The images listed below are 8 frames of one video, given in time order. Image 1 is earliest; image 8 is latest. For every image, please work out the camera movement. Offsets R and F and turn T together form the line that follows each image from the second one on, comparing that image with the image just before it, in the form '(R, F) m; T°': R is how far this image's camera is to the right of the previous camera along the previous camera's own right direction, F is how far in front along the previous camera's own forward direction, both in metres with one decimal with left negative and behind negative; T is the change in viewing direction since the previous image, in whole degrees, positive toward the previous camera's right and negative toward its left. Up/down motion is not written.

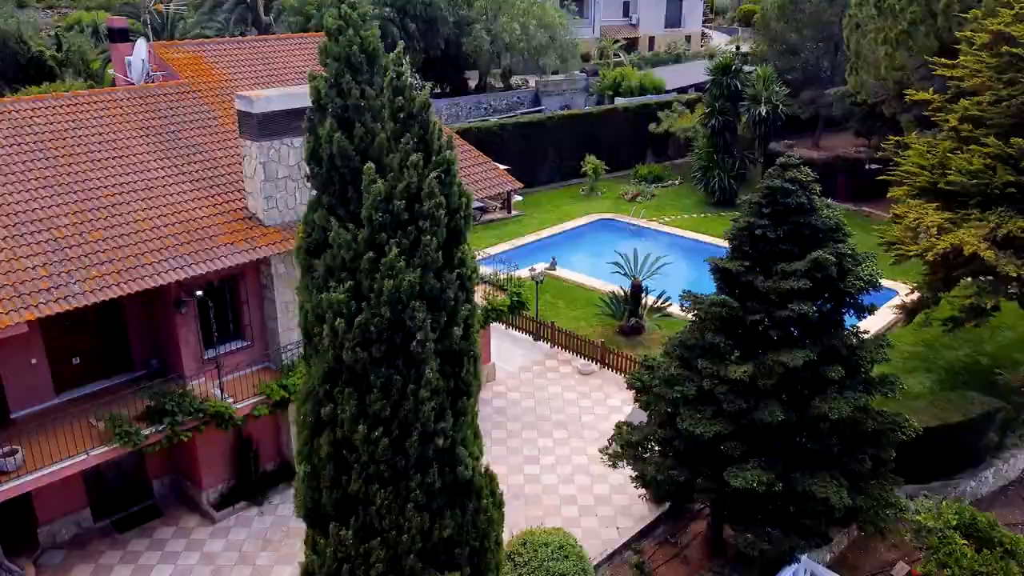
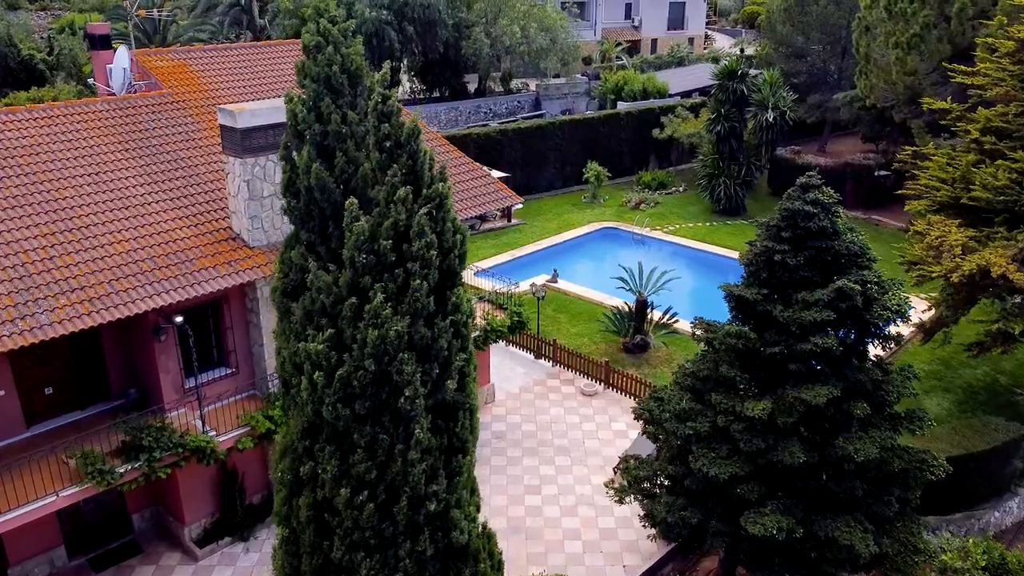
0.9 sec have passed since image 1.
(0.0, +0.8) m; 0°
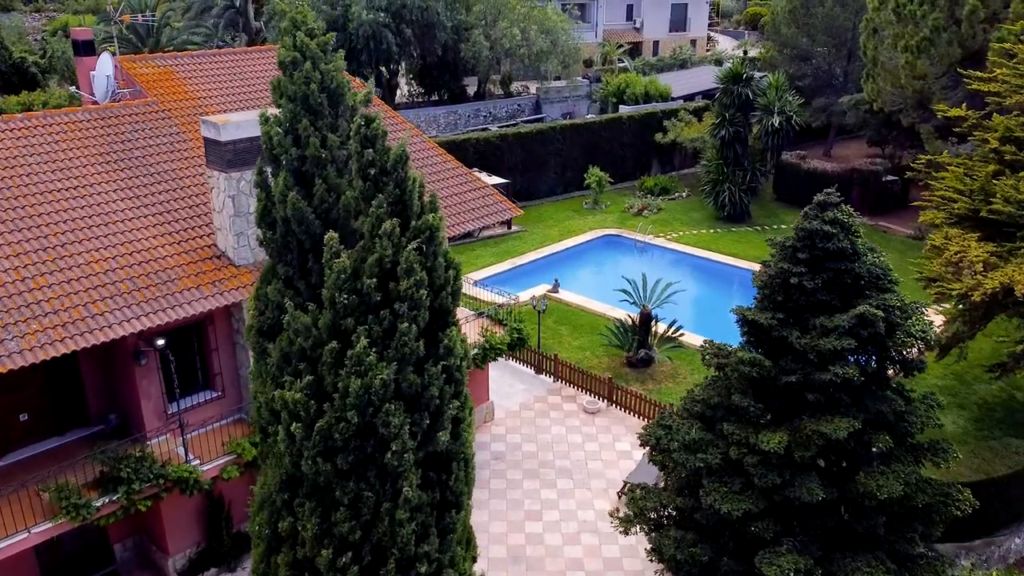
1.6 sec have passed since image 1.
(0.0, +0.6) m; 0°
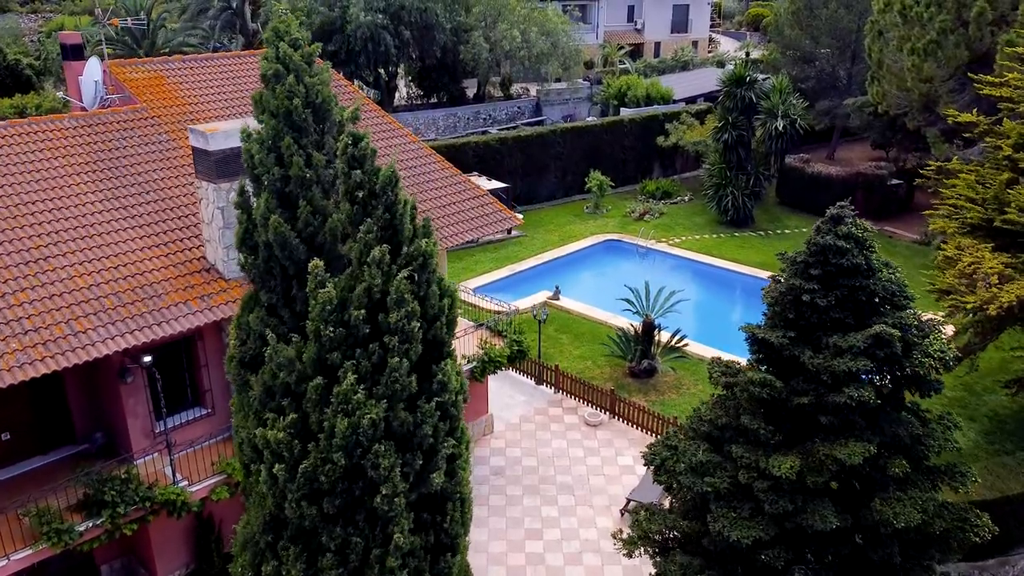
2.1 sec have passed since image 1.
(0.0, +0.4) m; 0°
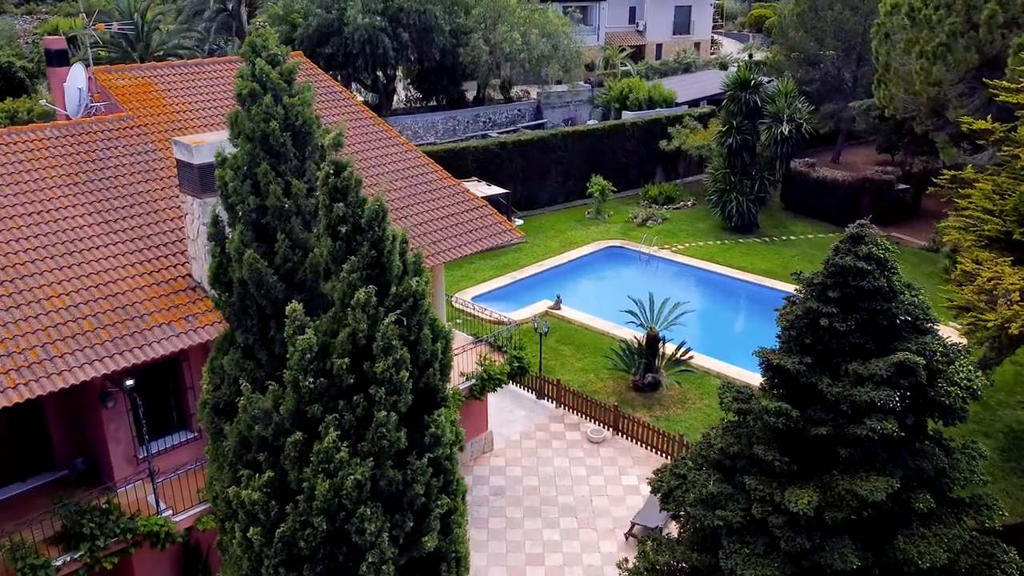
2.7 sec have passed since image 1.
(0.0, +0.5) m; 0°
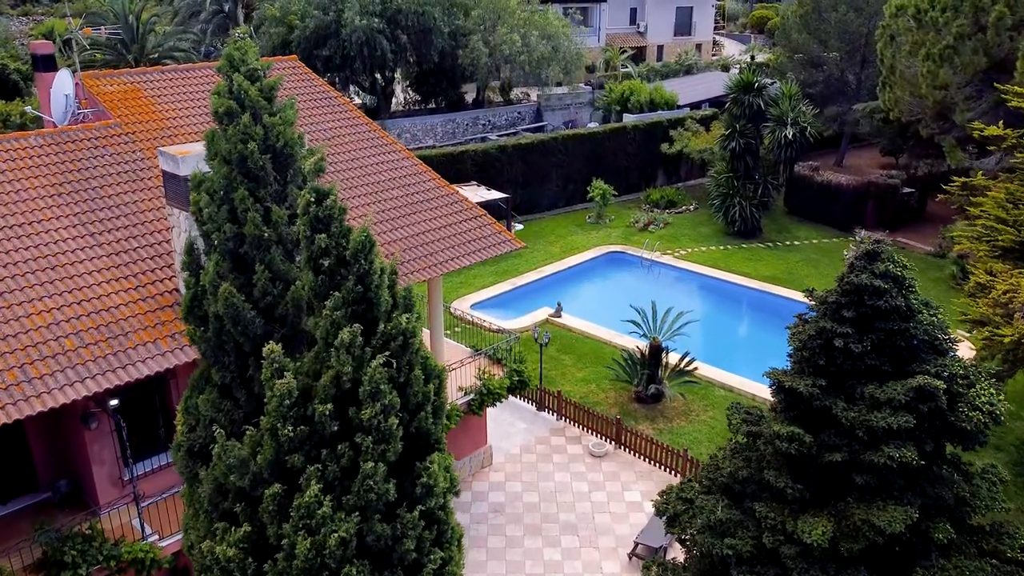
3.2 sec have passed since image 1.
(0.0, +0.4) m; 0°
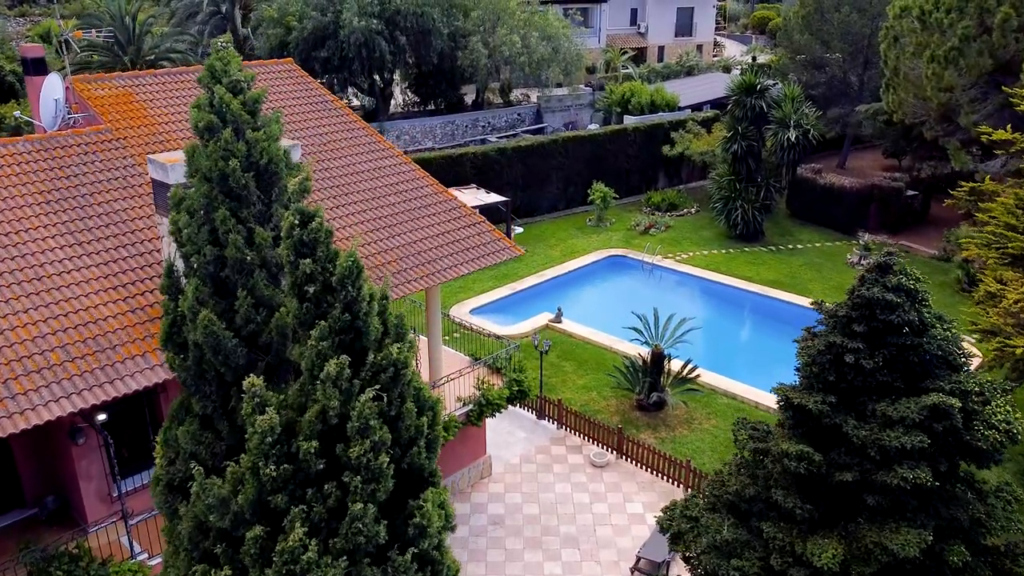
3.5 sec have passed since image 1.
(0.0, +0.3) m; 0°
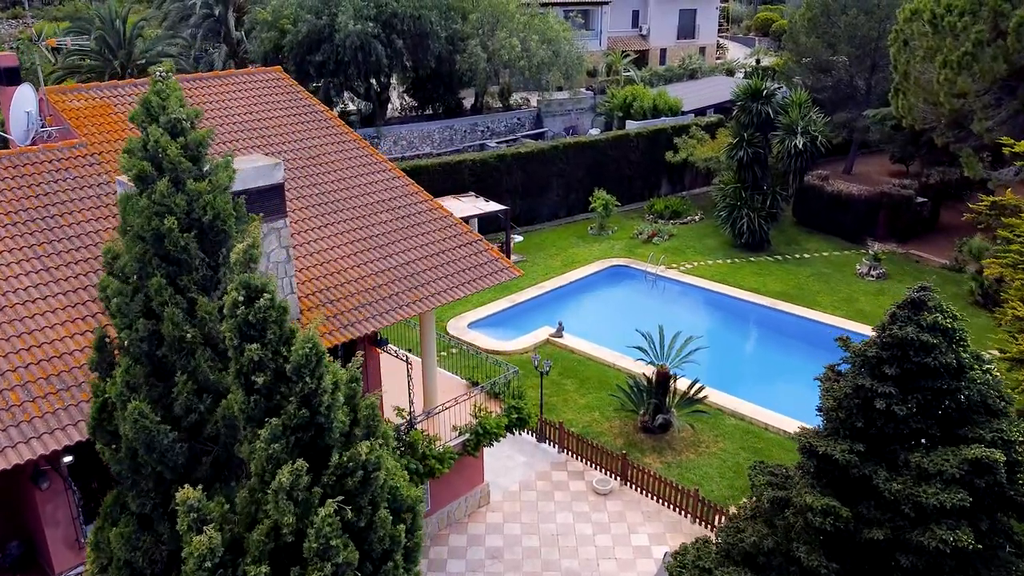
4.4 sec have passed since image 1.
(0.0, +0.7) m; 0°
